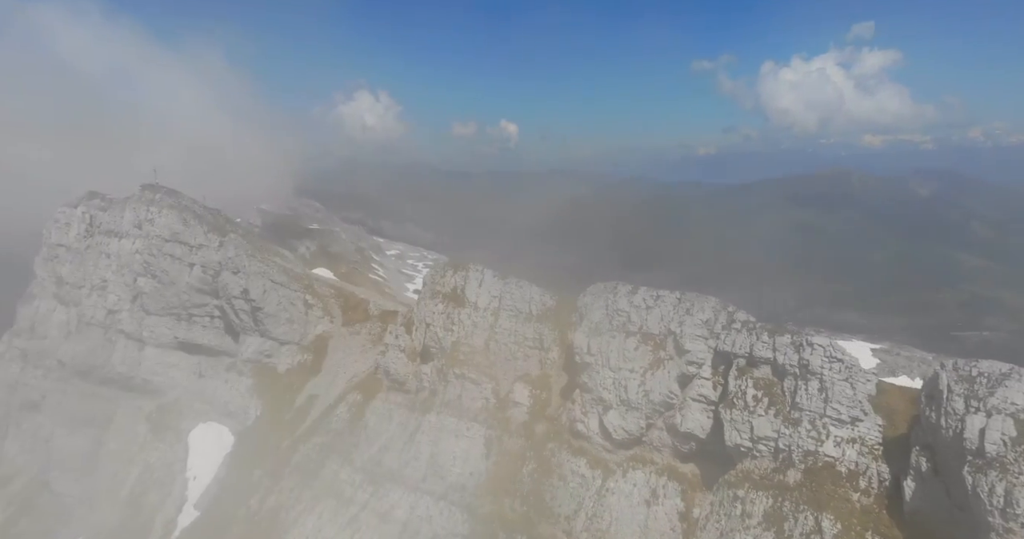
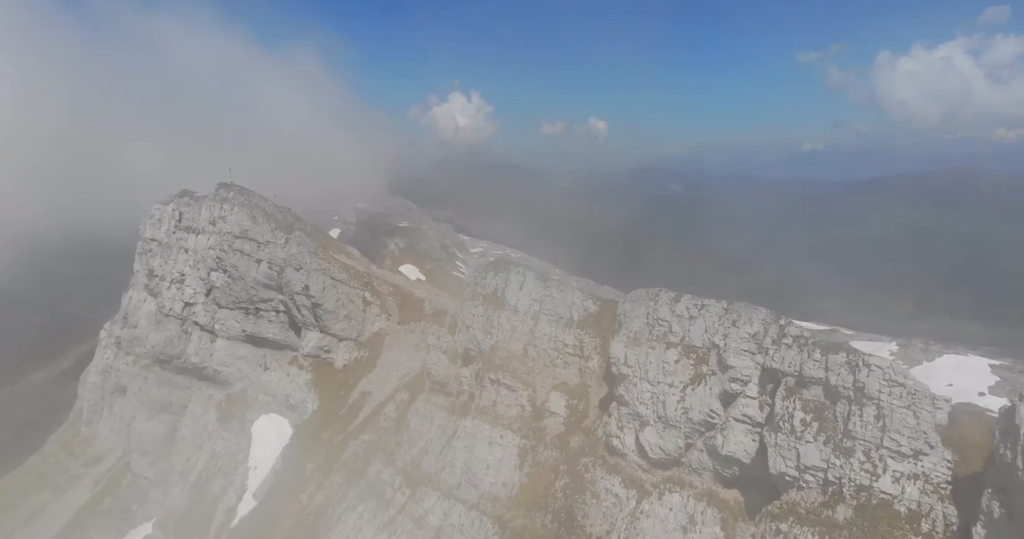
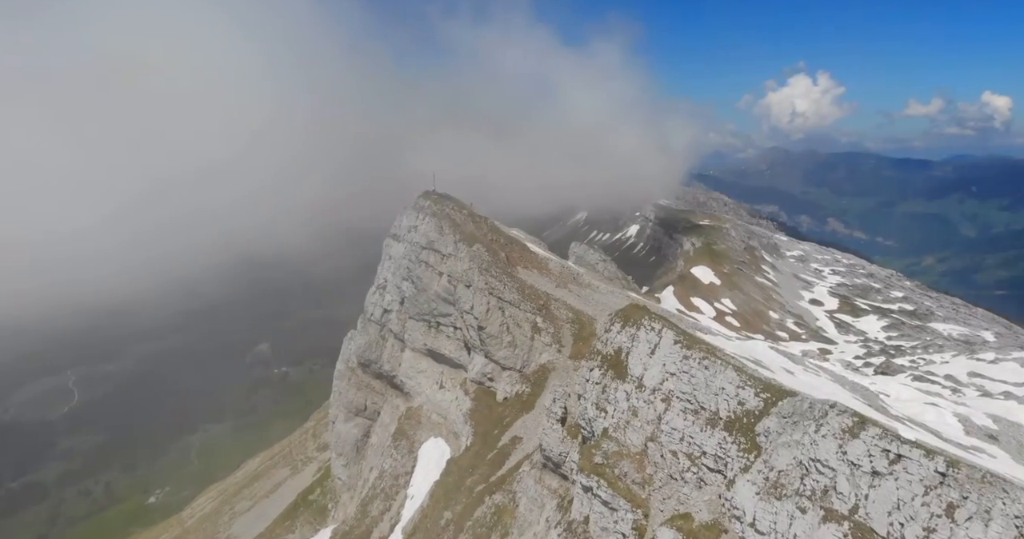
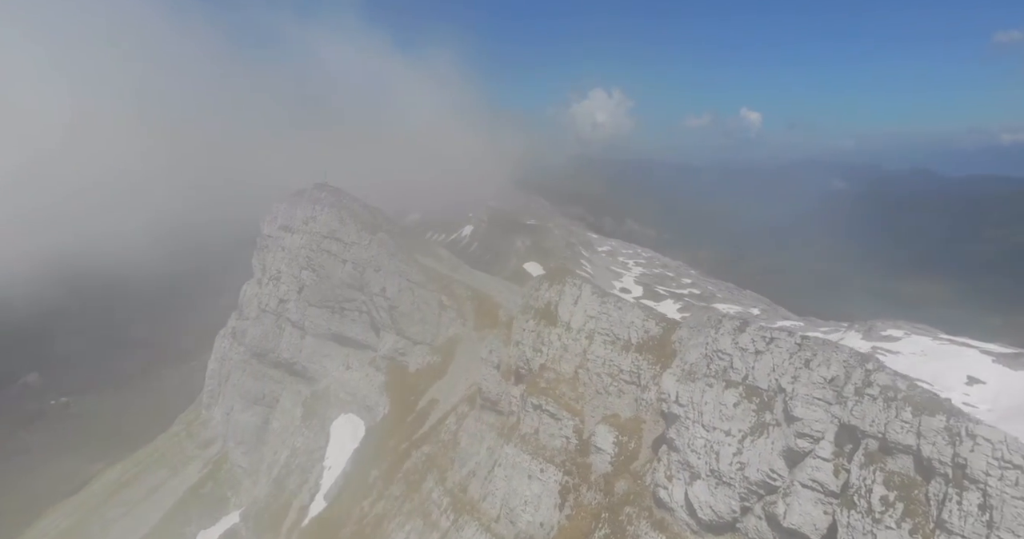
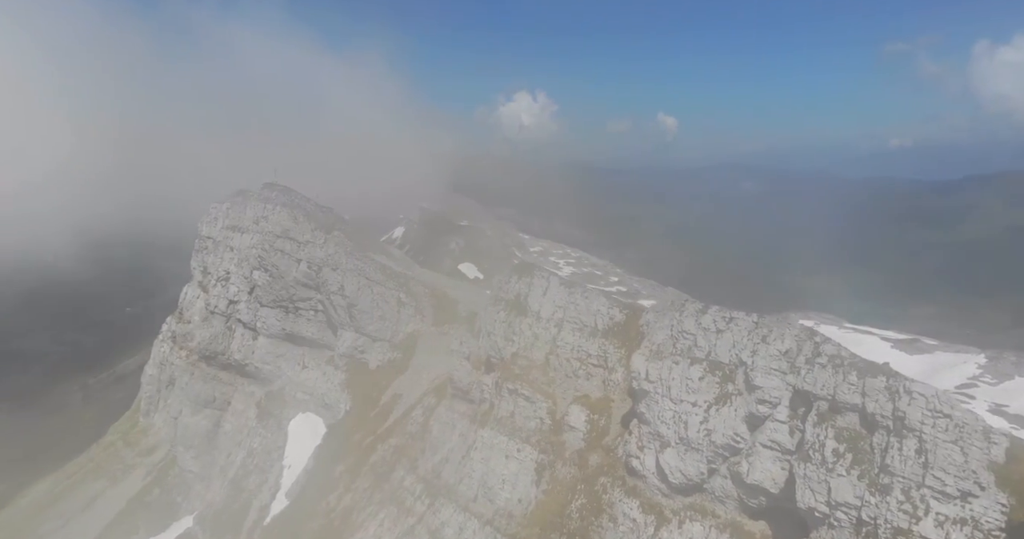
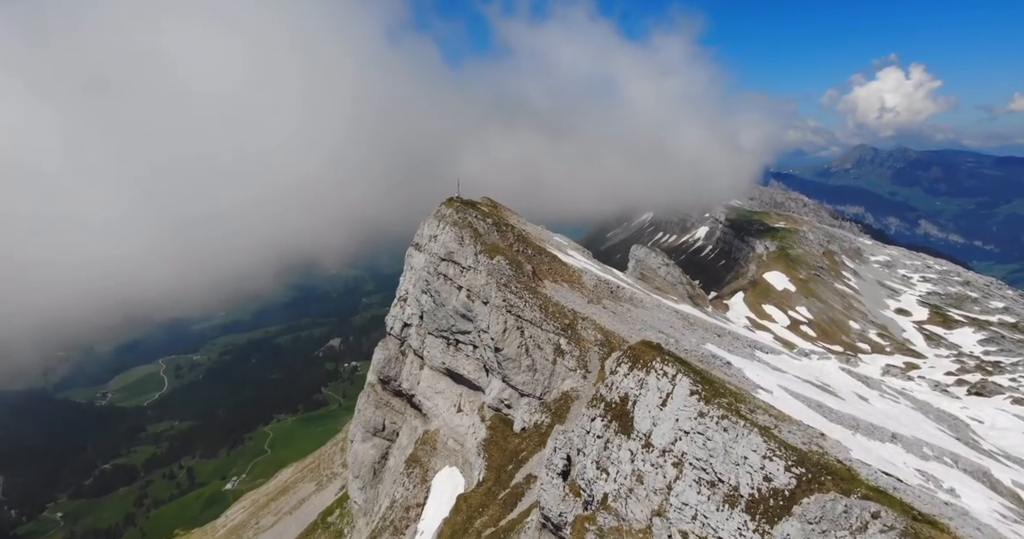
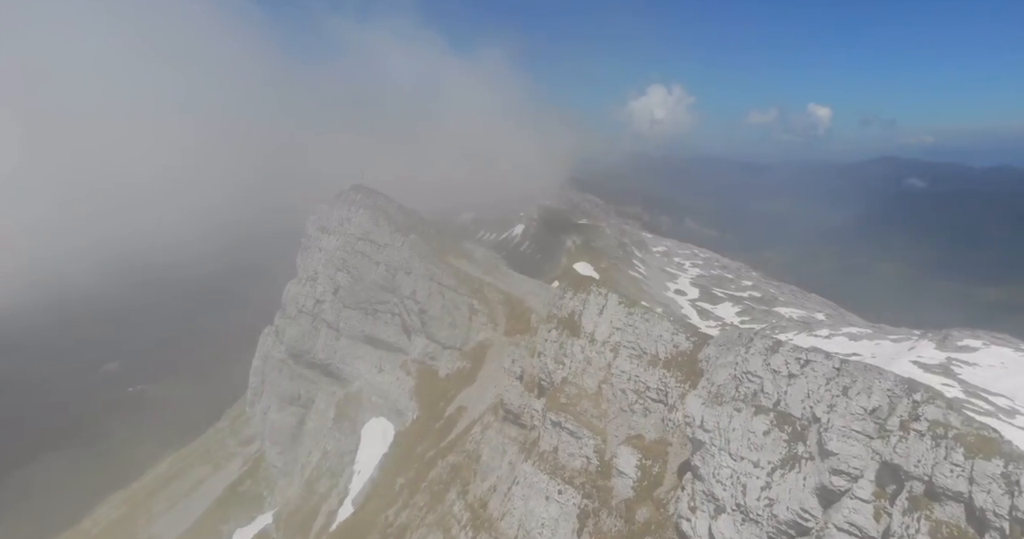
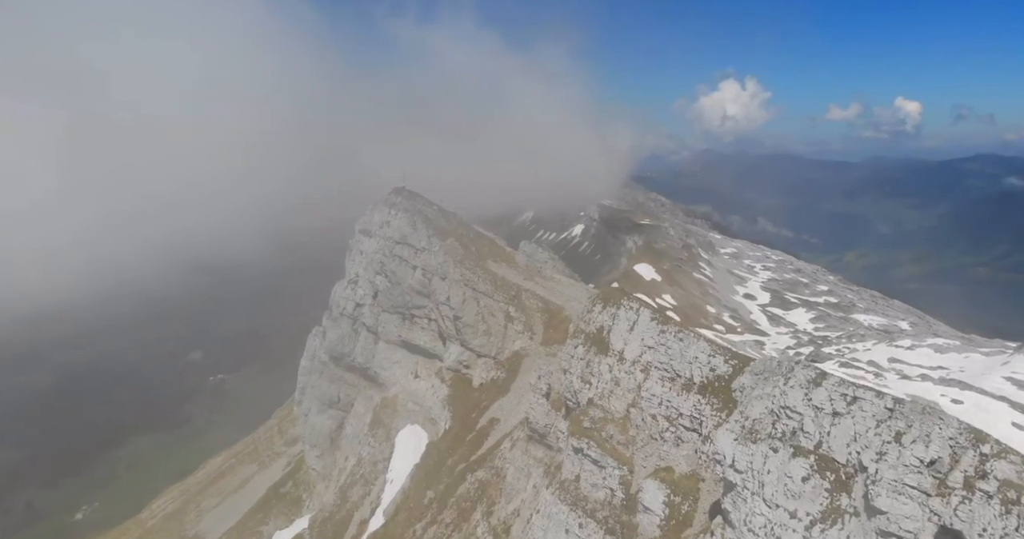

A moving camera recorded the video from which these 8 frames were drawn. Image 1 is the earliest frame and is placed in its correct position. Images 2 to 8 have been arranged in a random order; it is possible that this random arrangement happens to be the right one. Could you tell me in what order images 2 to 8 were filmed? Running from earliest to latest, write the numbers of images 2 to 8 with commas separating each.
2, 5, 4, 7, 8, 3, 6
